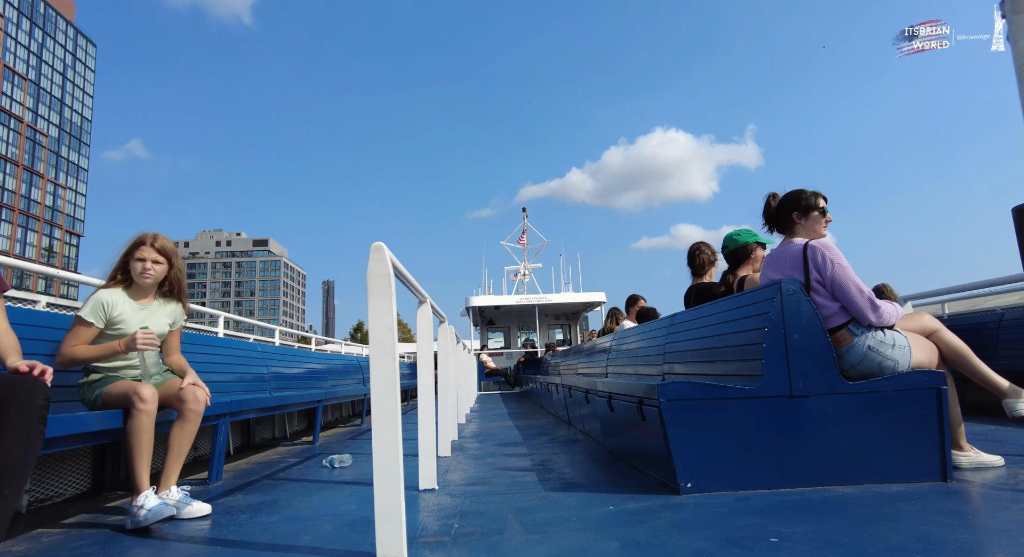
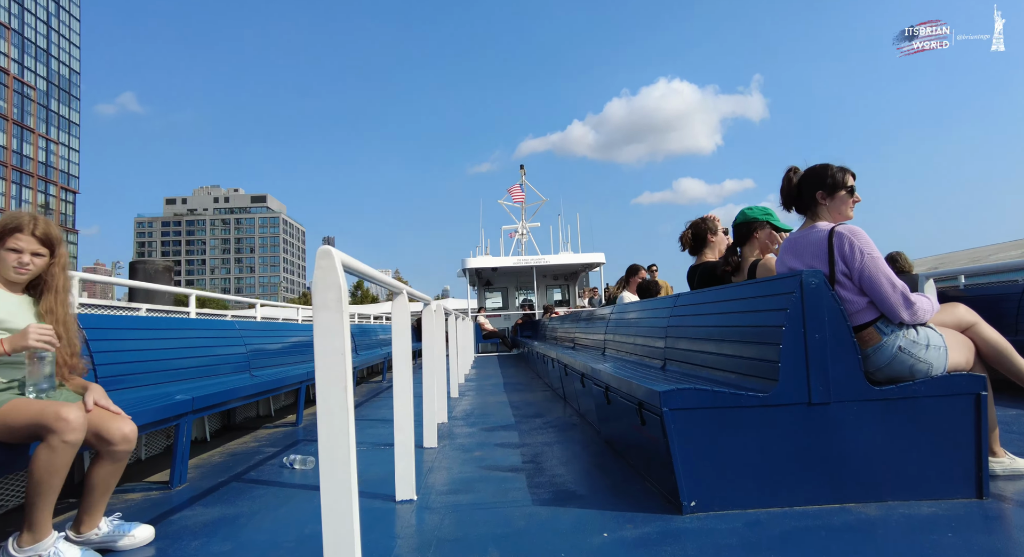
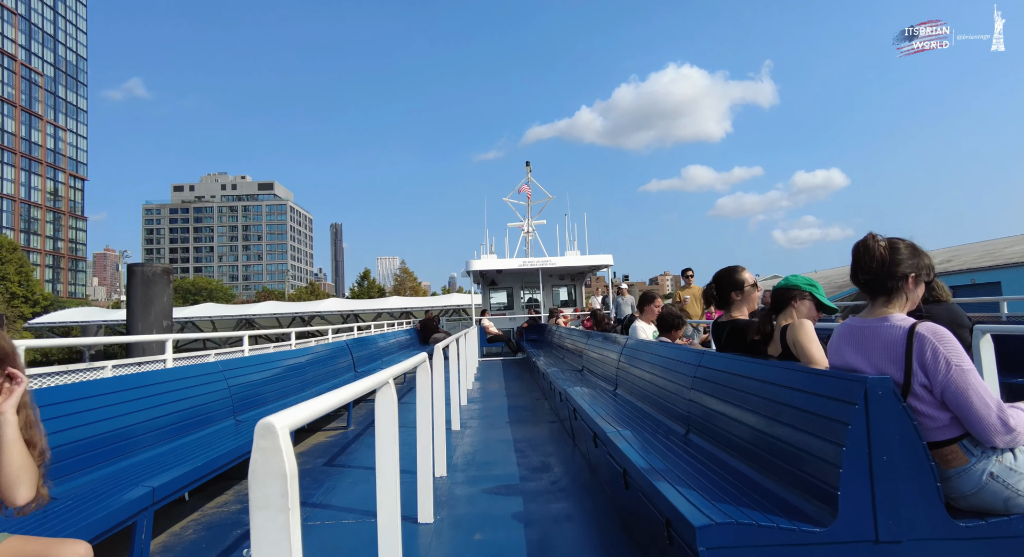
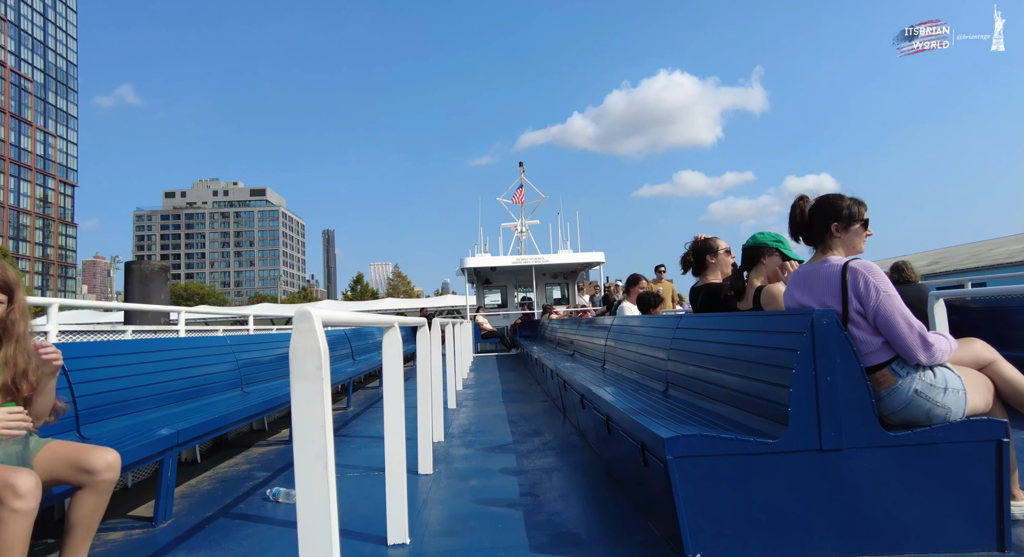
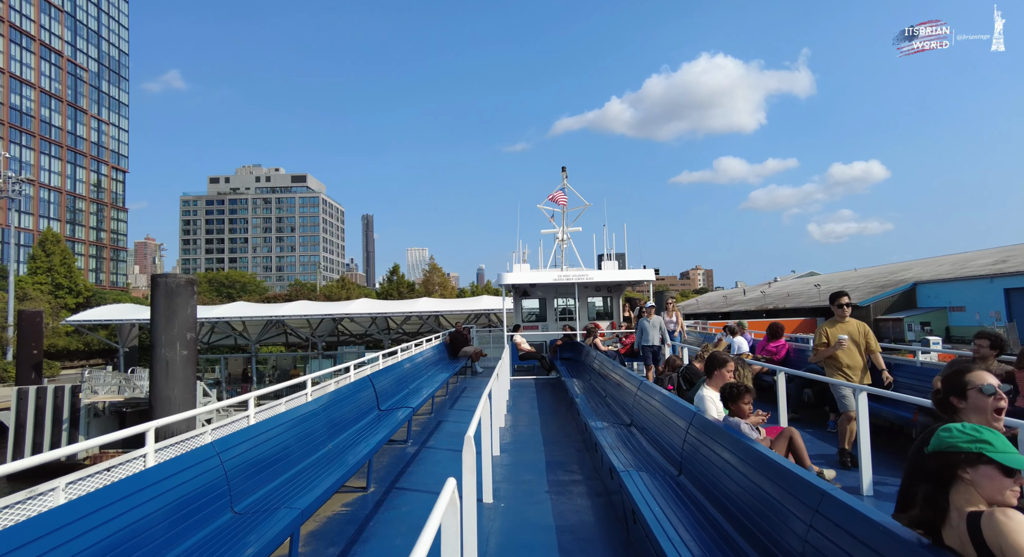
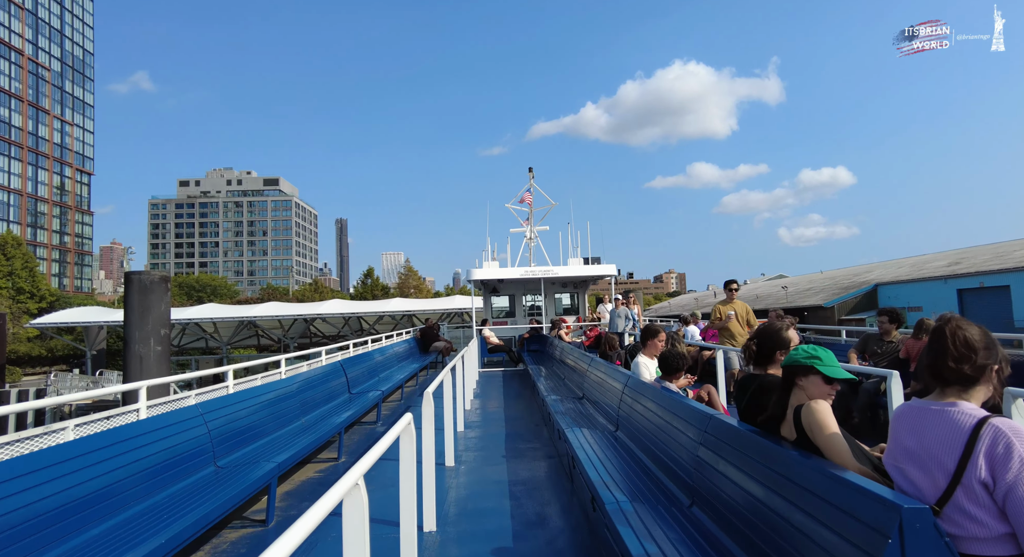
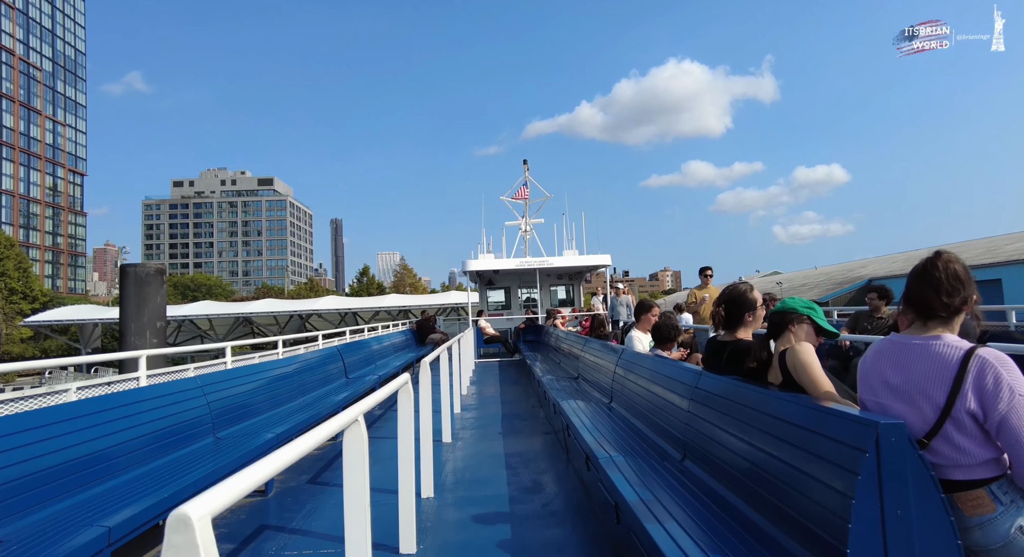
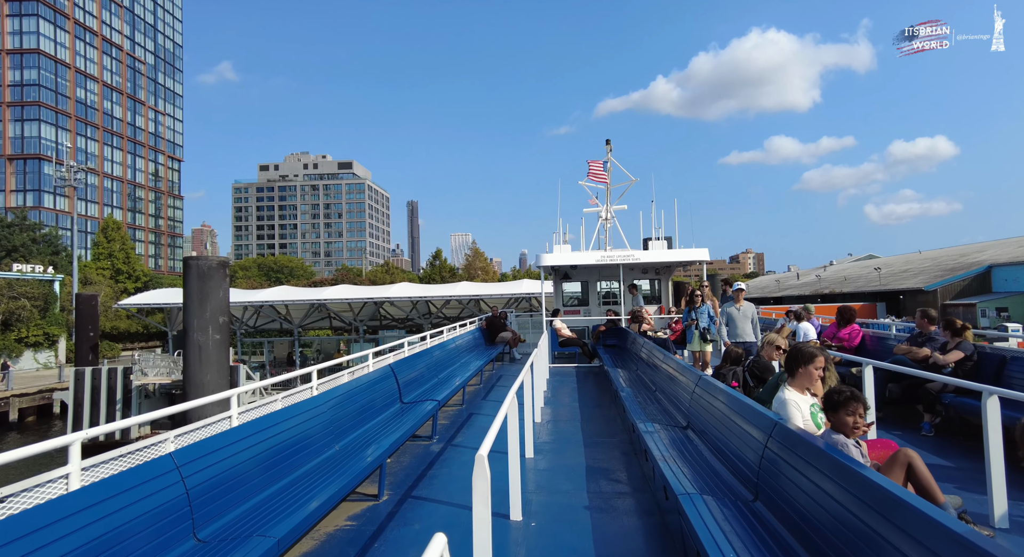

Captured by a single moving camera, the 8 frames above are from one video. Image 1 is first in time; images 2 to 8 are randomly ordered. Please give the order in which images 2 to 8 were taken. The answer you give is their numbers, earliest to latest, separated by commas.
2, 4, 3, 7, 6, 5, 8
